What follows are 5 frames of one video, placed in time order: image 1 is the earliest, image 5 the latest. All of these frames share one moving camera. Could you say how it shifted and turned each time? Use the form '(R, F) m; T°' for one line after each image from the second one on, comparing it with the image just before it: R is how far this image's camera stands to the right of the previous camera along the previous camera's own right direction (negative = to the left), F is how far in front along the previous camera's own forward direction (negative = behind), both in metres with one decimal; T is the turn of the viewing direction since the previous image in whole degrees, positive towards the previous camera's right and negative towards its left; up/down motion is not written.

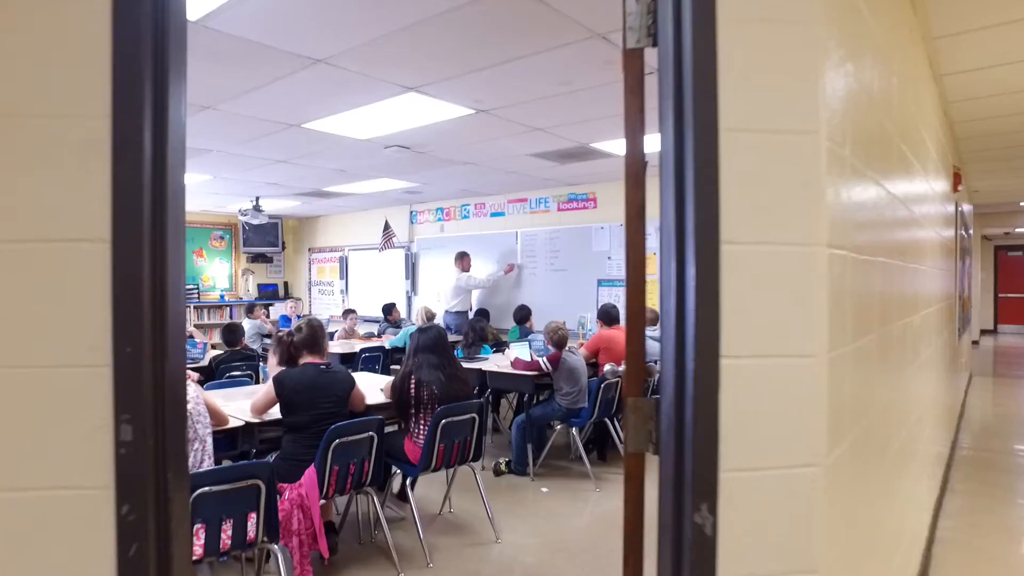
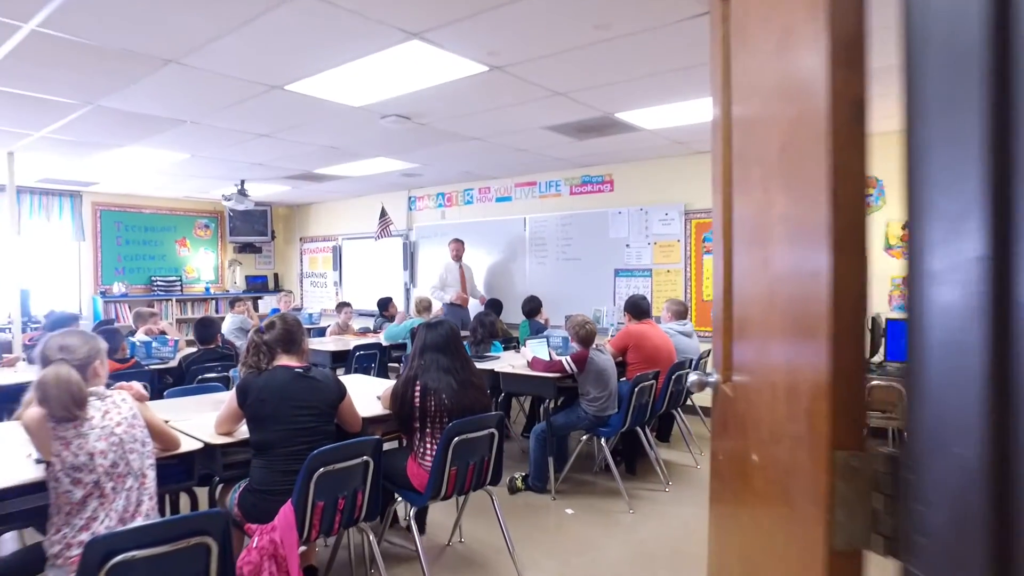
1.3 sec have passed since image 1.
(-0.1, +0.6) m; 0°
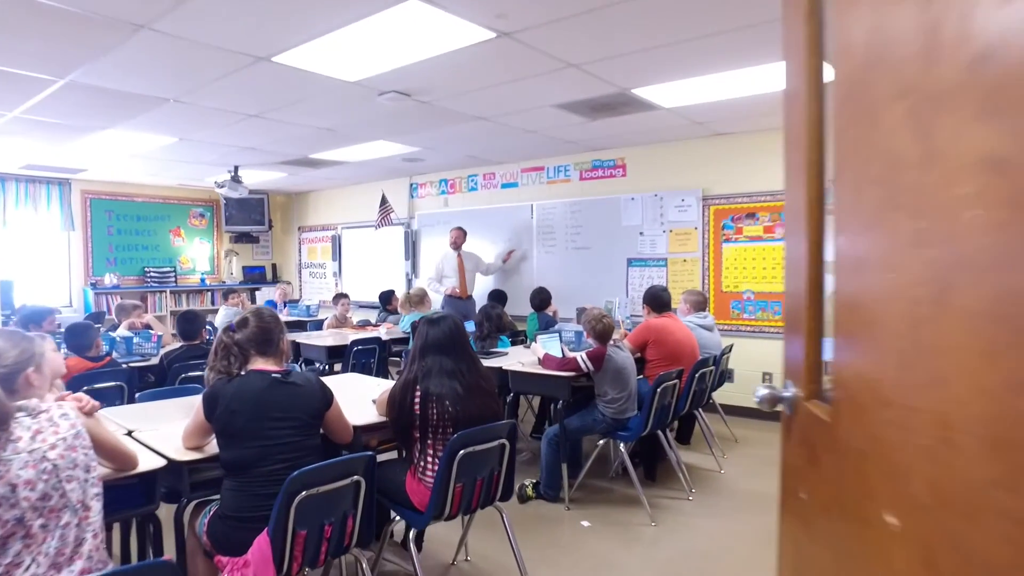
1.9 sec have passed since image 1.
(0.0, +0.3) m; 0°
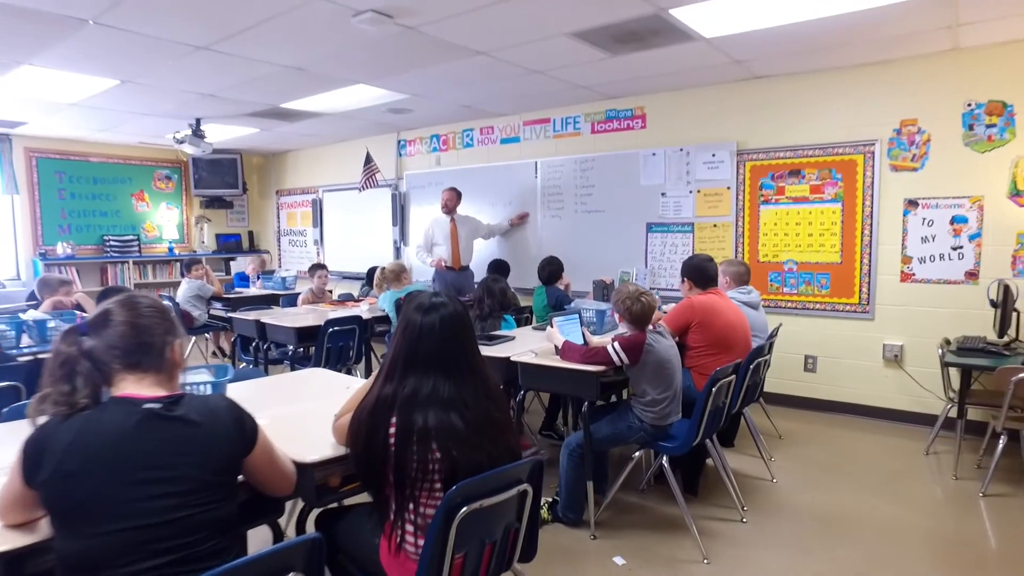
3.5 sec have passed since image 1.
(-0.1, +0.7) m; +1°
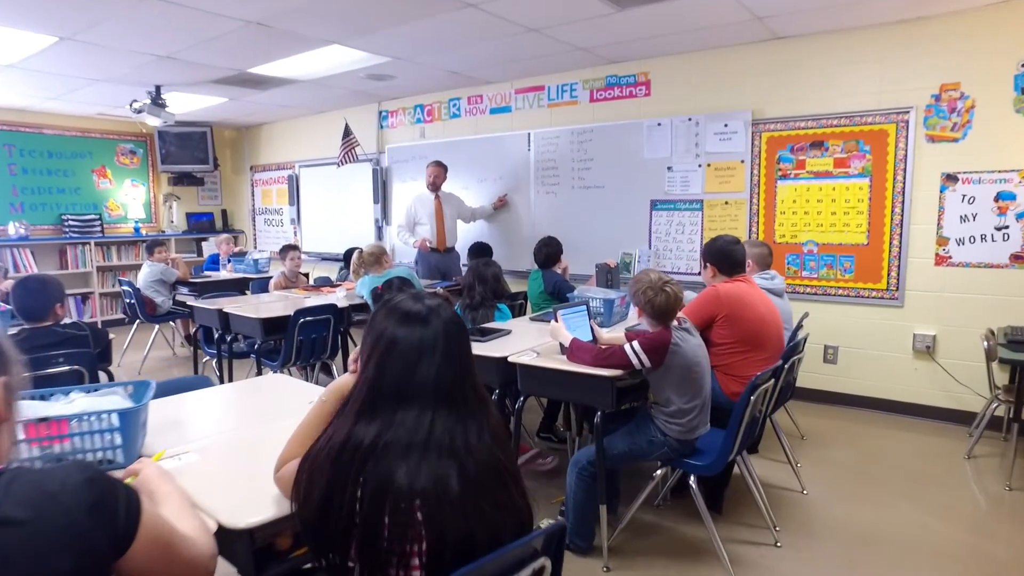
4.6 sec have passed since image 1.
(0.0, +0.4) m; +1°
